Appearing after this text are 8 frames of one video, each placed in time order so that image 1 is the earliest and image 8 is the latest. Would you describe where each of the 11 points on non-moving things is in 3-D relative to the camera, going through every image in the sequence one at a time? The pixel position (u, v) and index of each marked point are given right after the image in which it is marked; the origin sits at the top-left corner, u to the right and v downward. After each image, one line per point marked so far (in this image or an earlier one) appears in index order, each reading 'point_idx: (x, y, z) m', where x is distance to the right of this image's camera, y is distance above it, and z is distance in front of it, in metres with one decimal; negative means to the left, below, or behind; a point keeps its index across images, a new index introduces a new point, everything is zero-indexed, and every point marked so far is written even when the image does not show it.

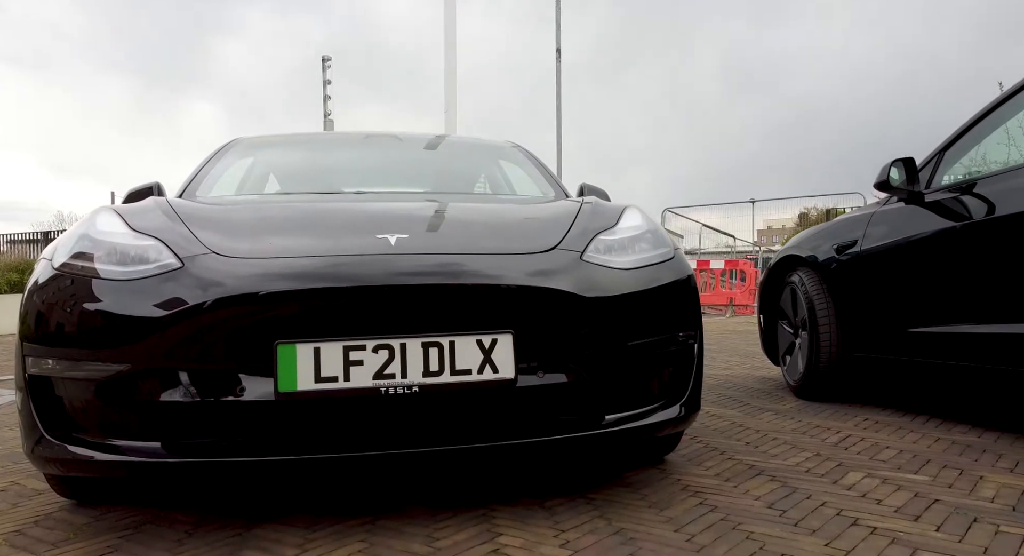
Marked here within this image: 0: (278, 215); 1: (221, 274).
0: (-0.8, +0.2, +2.3) m
1: (-0.8, 0.0, +1.9) m
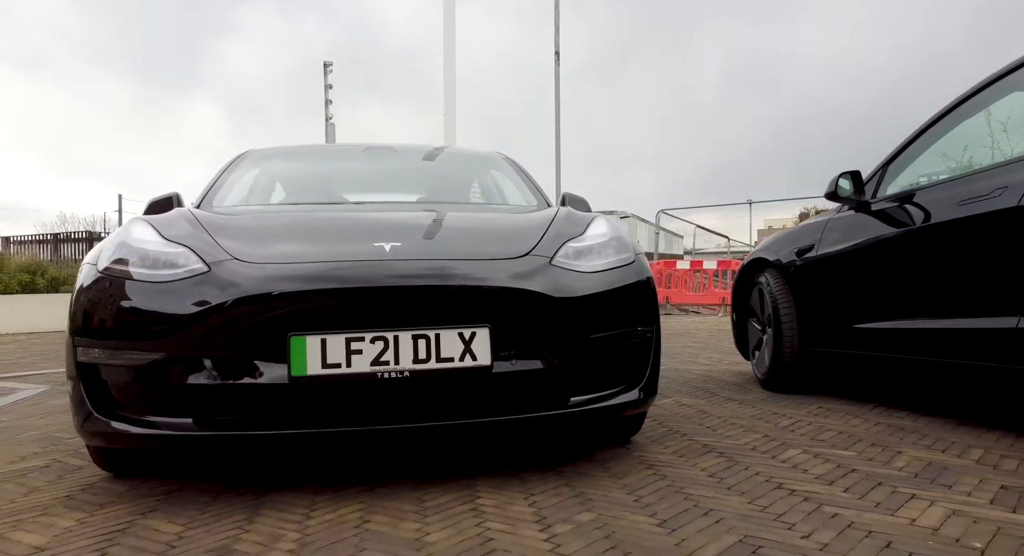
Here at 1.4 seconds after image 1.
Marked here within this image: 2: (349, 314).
0: (-0.8, +0.2, +2.6) m
1: (-0.9, 0.0, +2.2) m
2: (-0.5, -0.1, +2.2) m
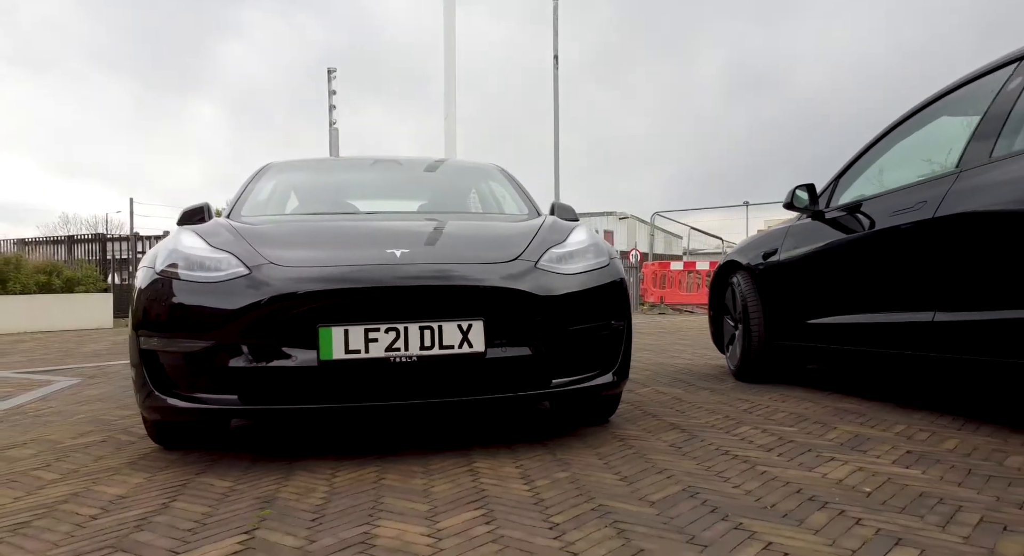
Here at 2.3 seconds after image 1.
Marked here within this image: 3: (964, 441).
0: (-0.9, +0.2, +3.0) m
1: (-0.9, 0.0, +2.7) m
2: (-0.6, -0.1, +2.6) m
3: (+1.7, -0.6, +2.6) m
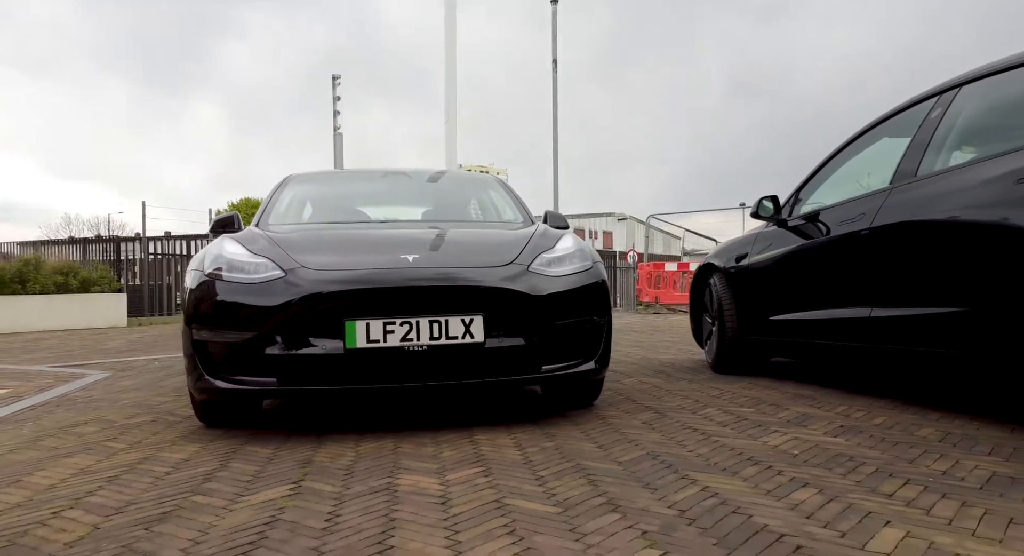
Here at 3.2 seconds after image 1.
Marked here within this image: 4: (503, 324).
0: (-0.9, +0.2, +3.5) m
1: (-0.9, 0.0, +3.1) m
2: (-0.6, -0.1, +3.1) m
3: (+1.7, -0.6, +3.1) m
4: (0.0, -0.2, +3.2) m
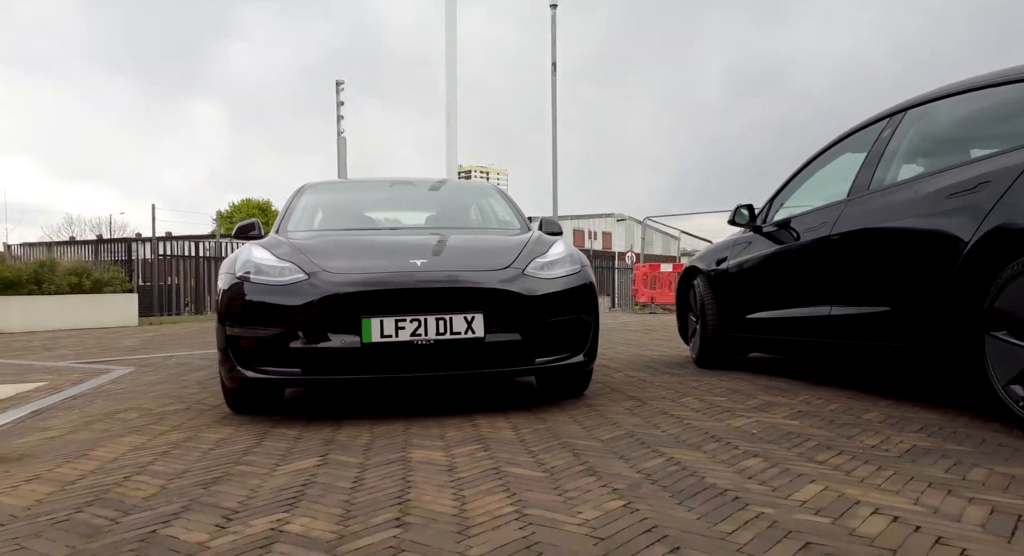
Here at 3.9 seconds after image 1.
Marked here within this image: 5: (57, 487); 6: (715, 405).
0: (-0.9, +0.2, +3.9) m
1: (-1.0, 0.0, +3.5) m
2: (-0.6, -0.1, +3.5) m
3: (+1.6, -0.6, +3.4) m
4: (-0.1, -0.2, +3.6) m
5: (-1.5, -0.7, +2.3) m
6: (+1.1, -0.7, +3.6) m
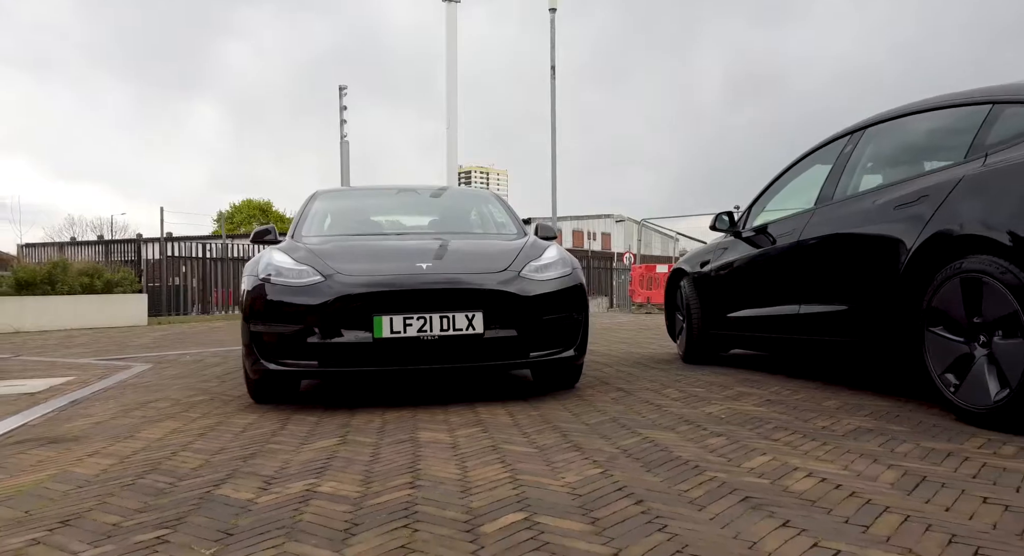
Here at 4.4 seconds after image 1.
0: (-0.9, +0.2, +4.2) m
1: (-1.0, 0.0, +3.9) m
2: (-0.6, -0.1, +3.9) m
3: (+1.6, -0.6, +3.8) m
4: (-0.1, -0.2, +4.0) m
5: (-1.5, -0.7, +2.6) m
6: (+1.0, -0.7, +4.0) m
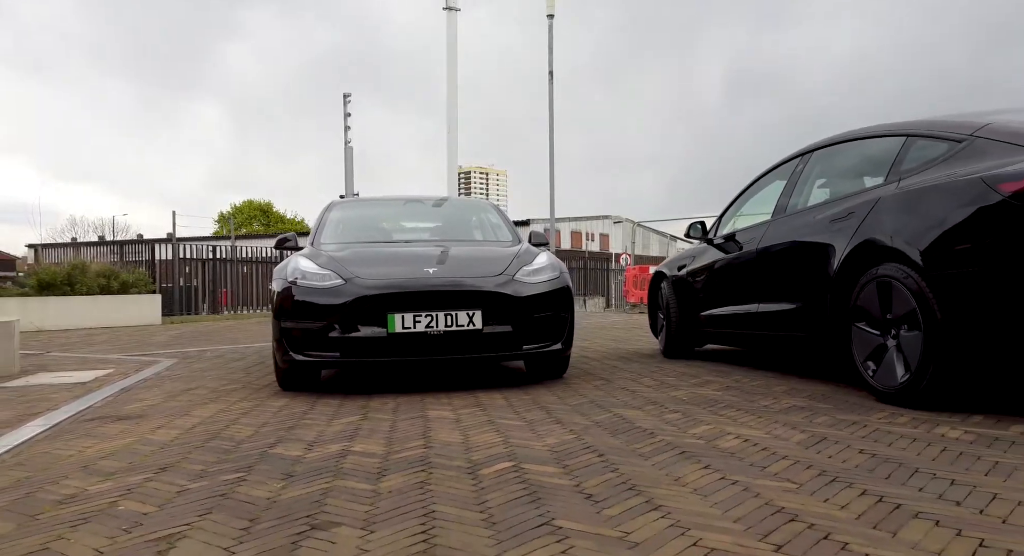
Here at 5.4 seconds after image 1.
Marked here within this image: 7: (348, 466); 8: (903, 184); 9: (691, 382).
0: (-1.0, +0.1, +4.8) m
1: (-1.0, 0.0, +4.5) m
2: (-0.6, -0.2, +4.4) m
3: (+1.6, -0.6, +4.4) m
4: (-0.1, -0.3, +4.6) m
5: (-1.5, -0.7, +3.2) m
6: (+1.0, -0.7, +4.6) m
7: (-0.6, -0.7, +2.5) m
8: (+2.0, +0.5, +3.5) m
9: (+1.2, -0.7, +4.6) m
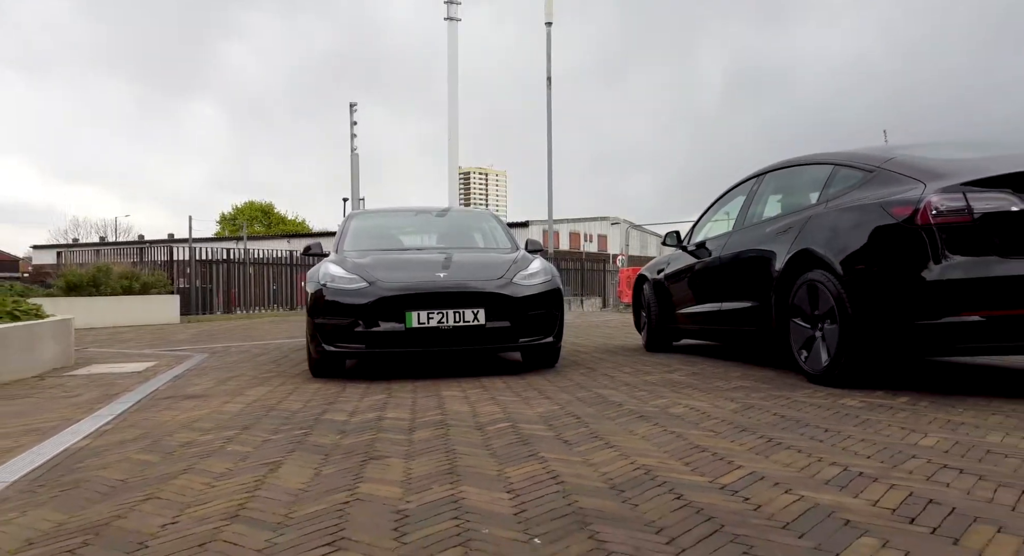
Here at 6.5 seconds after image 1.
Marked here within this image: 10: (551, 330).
0: (-1.0, +0.1, +5.6) m
1: (-1.0, -0.1, +5.3) m
2: (-0.7, -0.2, +5.2) m
3: (+1.6, -0.7, +5.2) m
4: (-0.1, -0.3, +5.4) m
5: (-1.6, -0.7, +4.0) m
6: (+1.0, -0.7, +5.4) m
7: (-0.6, -0.7, +3.3) m
8: (+2.0, +0.5, +4.3) m
9: (+1.2, -0.7, +5.4) m
10: (+0.3, -0.4, +5.6) m
